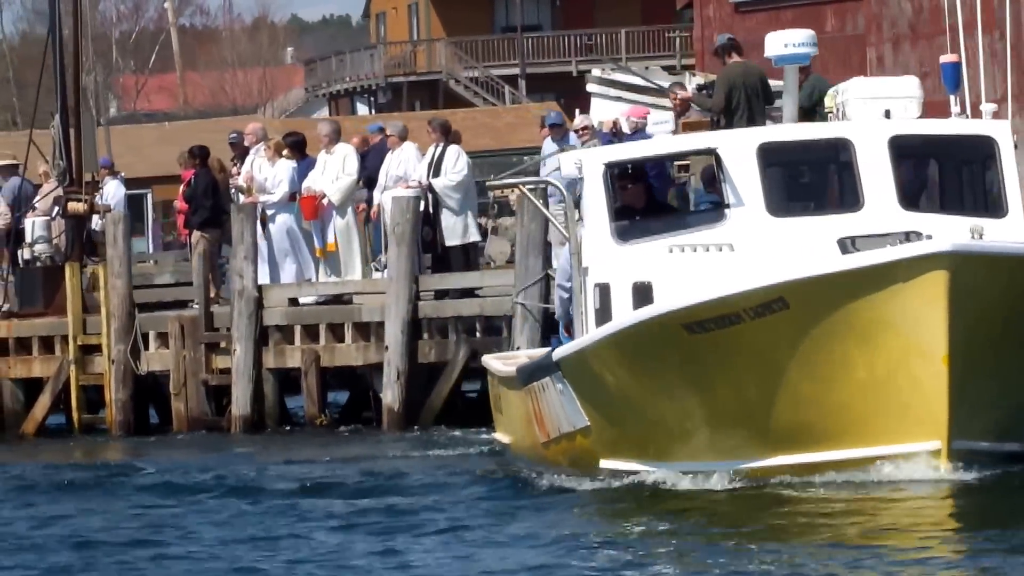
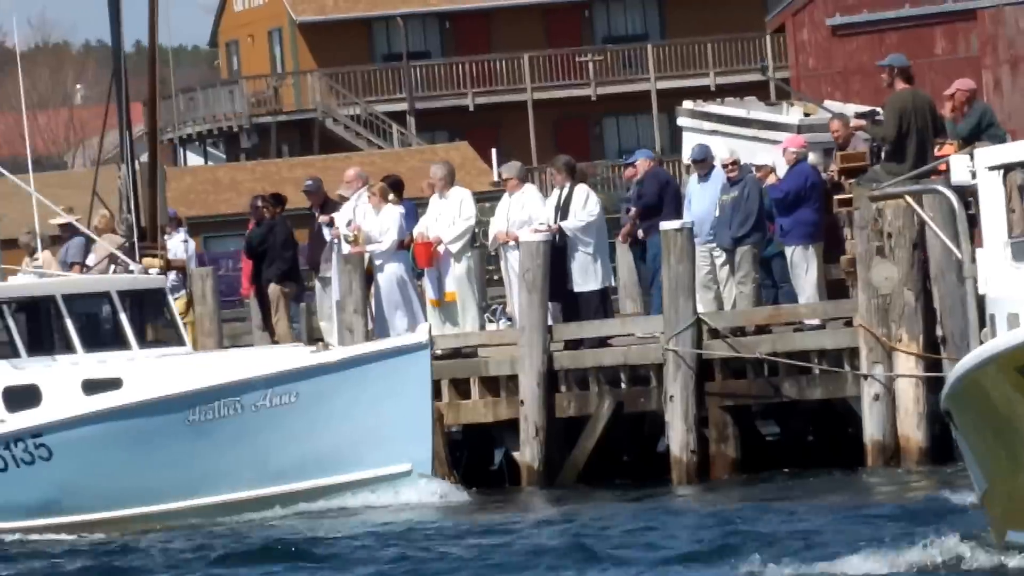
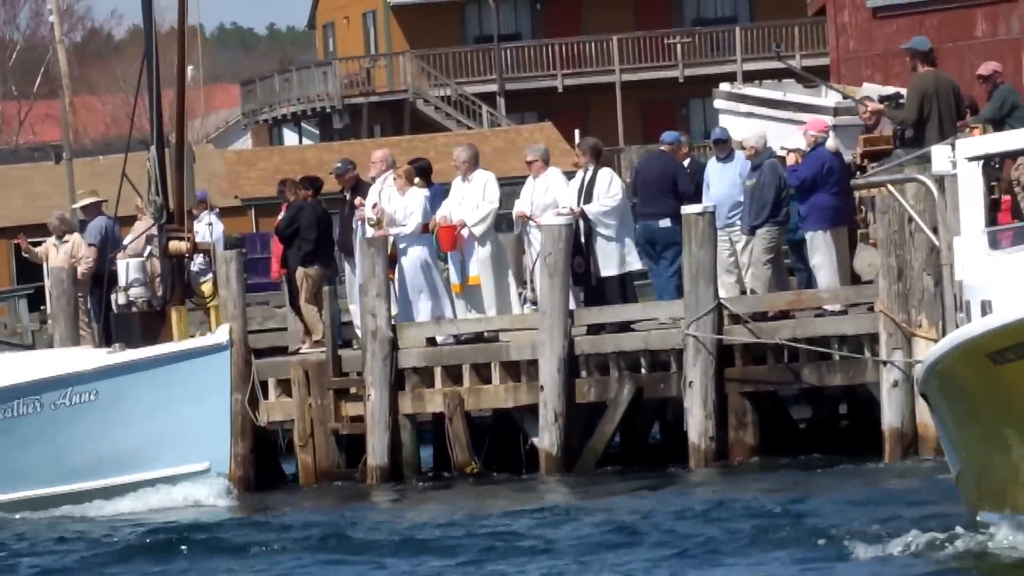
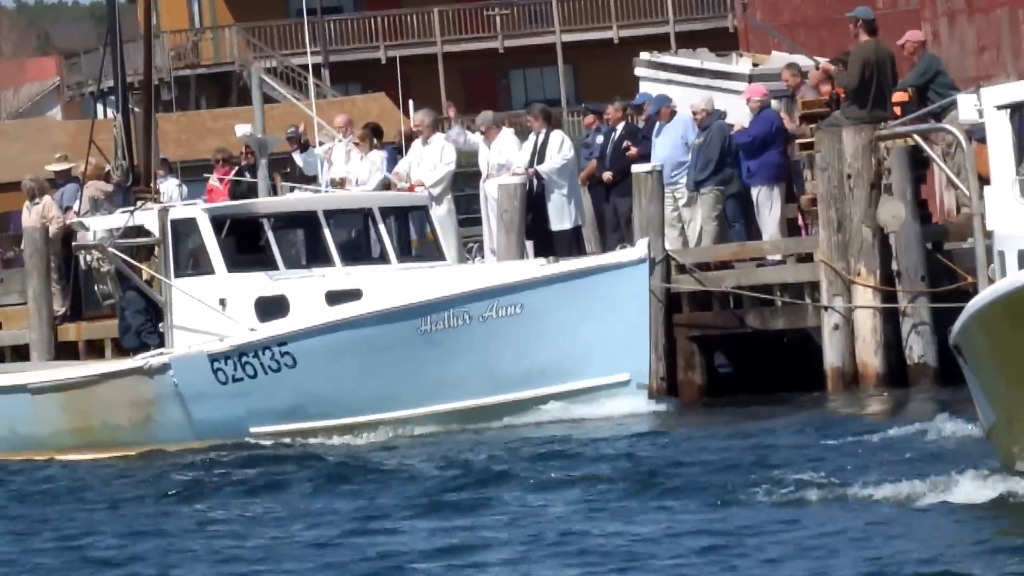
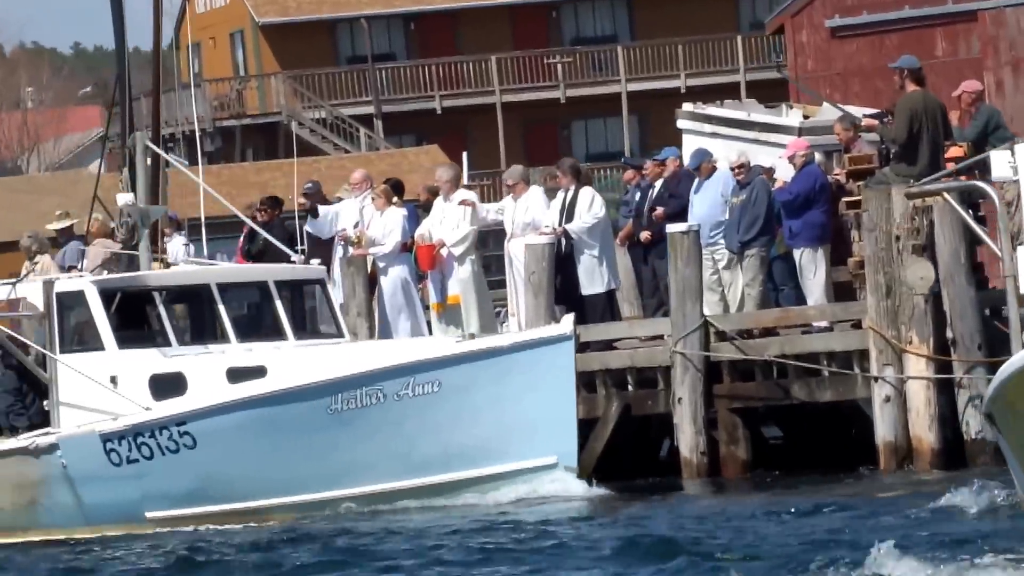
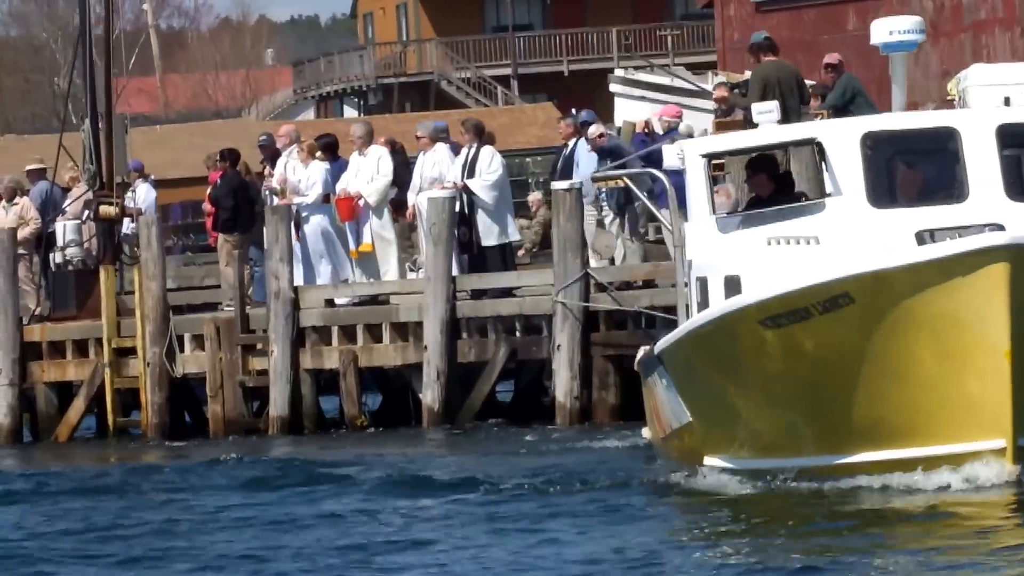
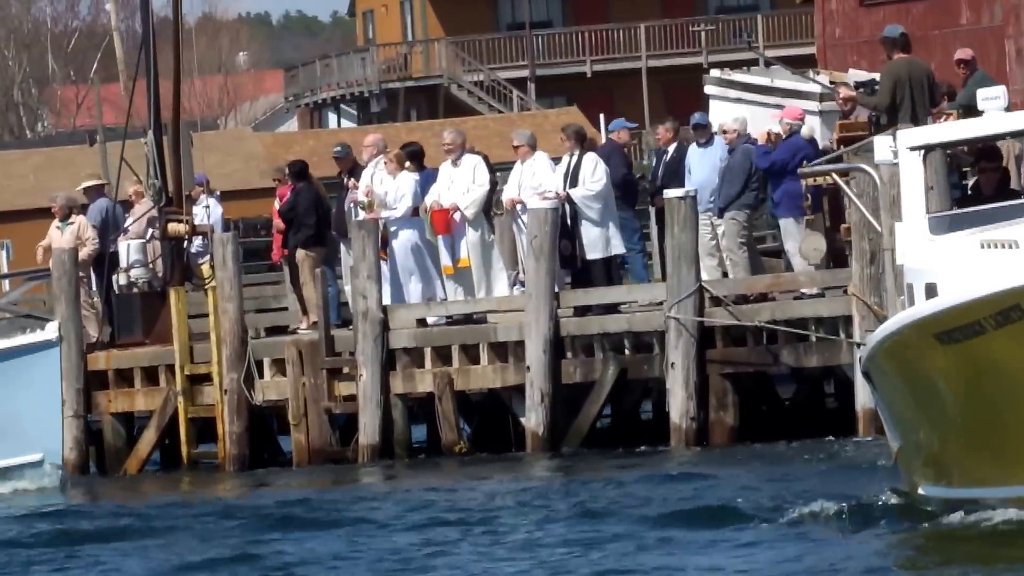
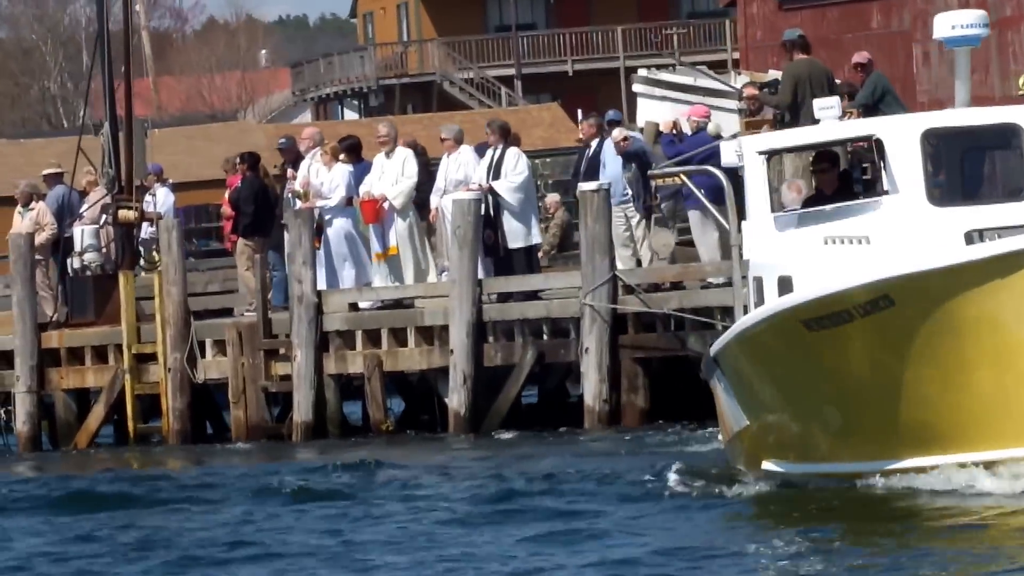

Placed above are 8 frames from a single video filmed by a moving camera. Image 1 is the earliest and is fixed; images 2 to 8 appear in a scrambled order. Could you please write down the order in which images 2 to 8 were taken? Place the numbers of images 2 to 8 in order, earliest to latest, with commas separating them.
6, 8, 7, 3, 2, 5, 4
